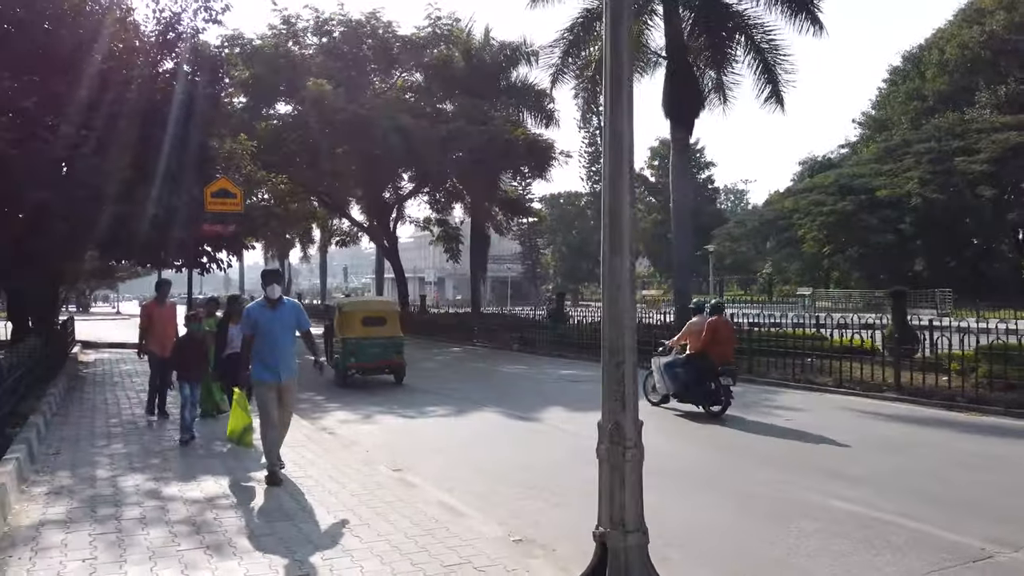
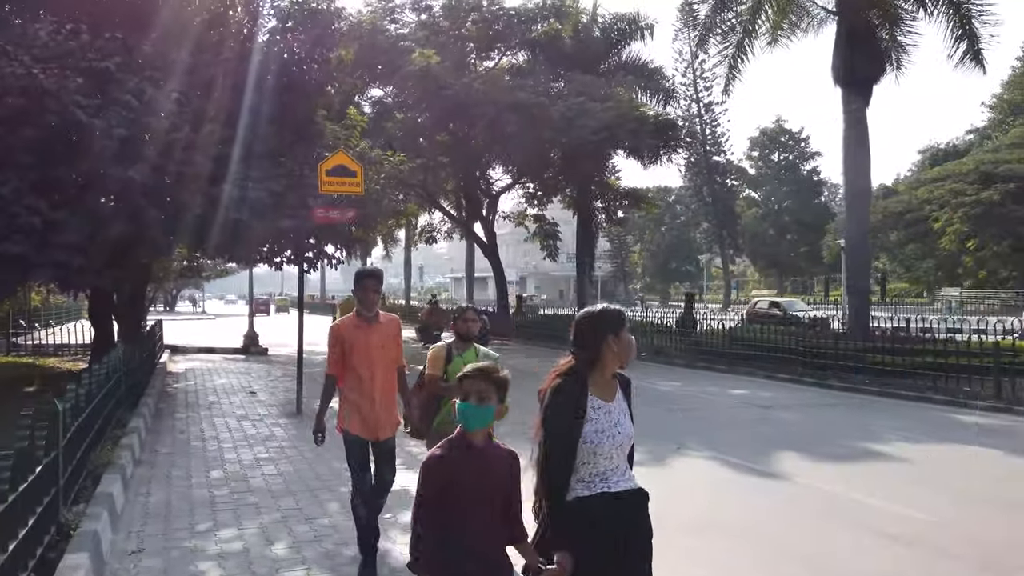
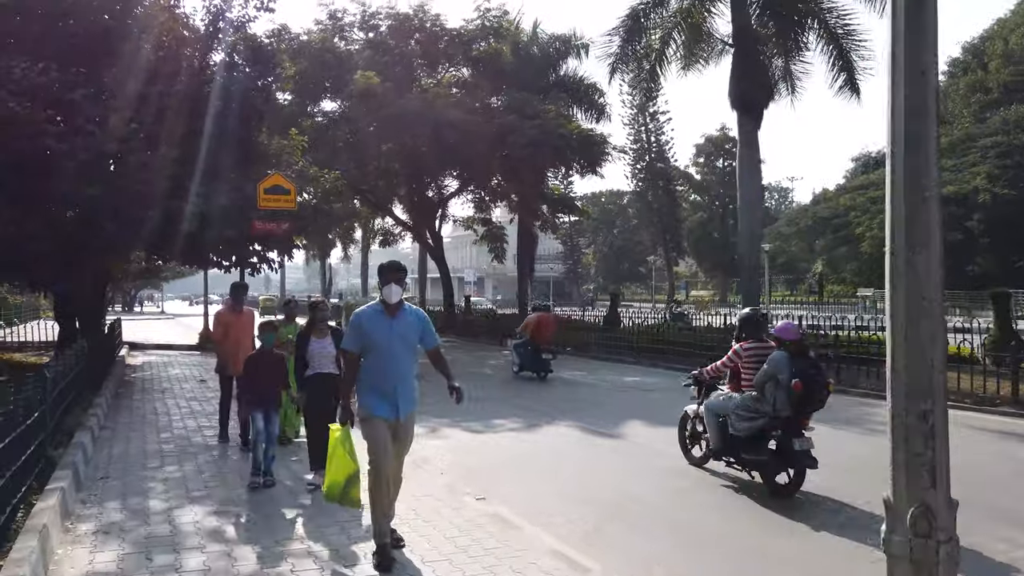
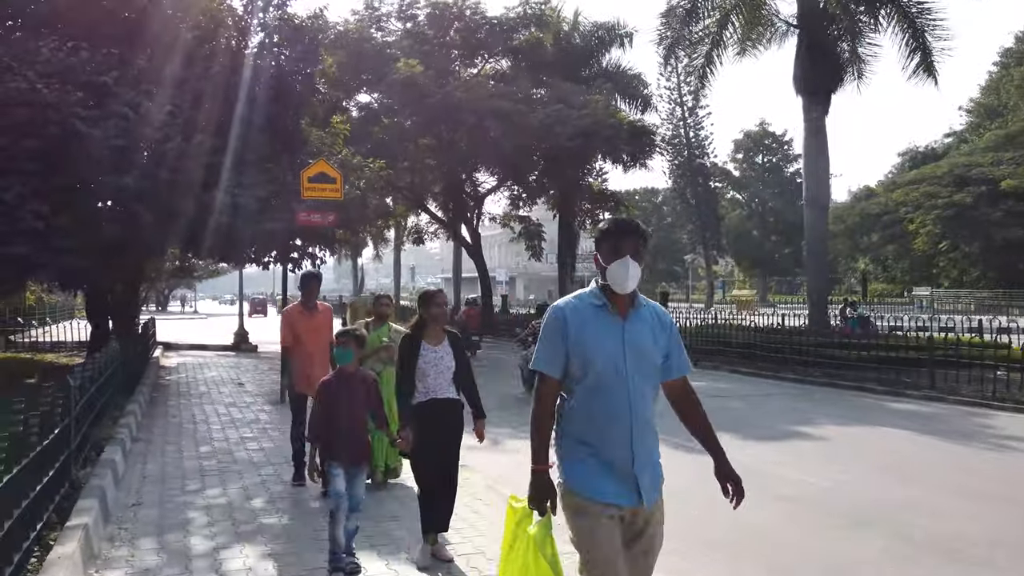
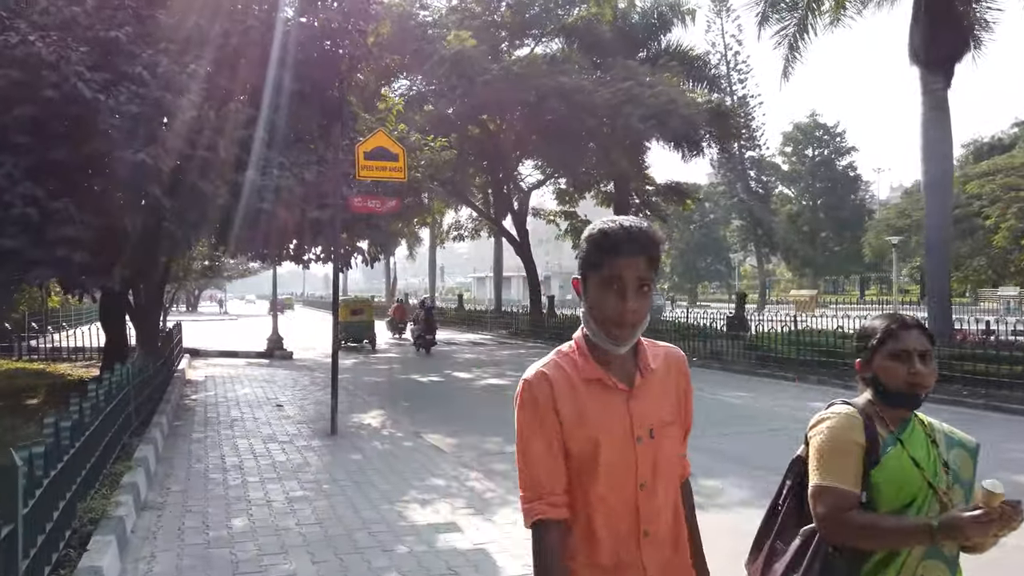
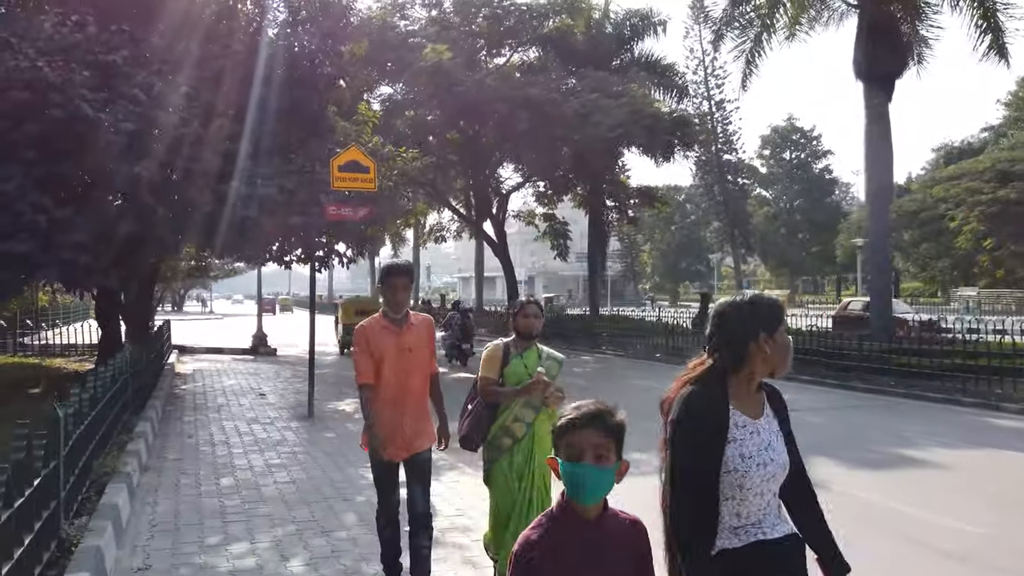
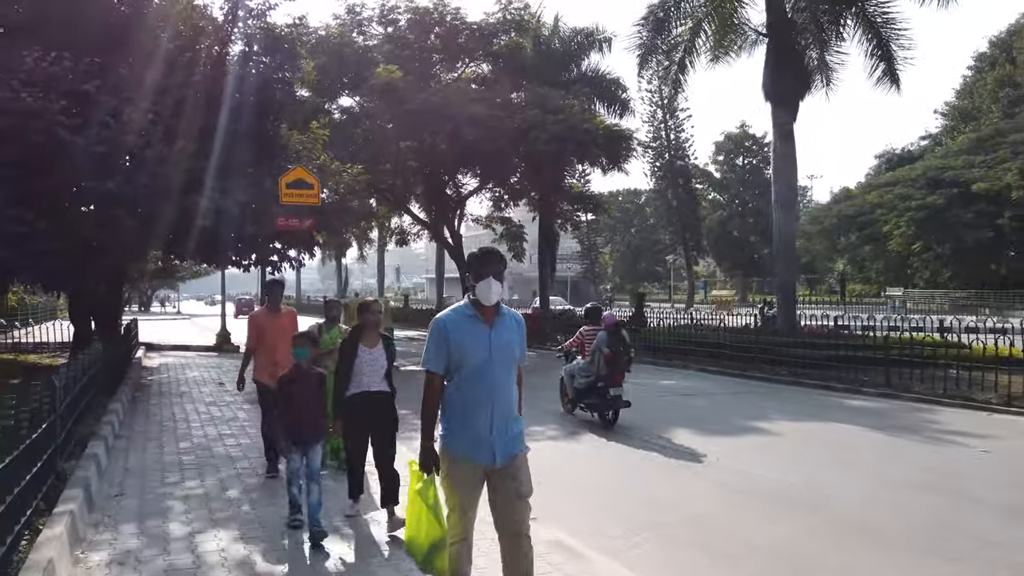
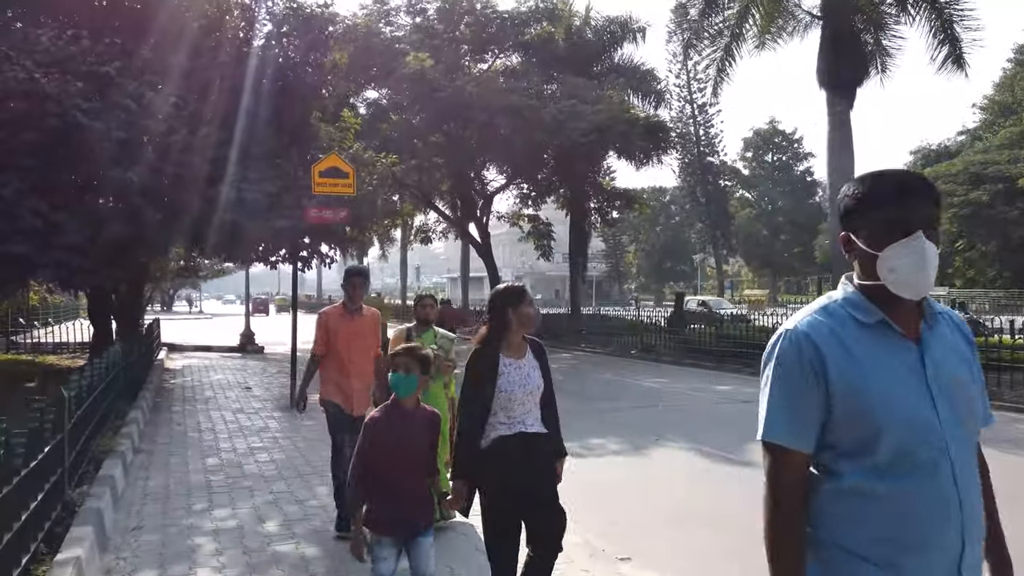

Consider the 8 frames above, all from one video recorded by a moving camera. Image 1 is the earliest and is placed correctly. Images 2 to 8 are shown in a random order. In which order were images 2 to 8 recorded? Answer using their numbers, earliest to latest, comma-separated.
3, 7, 4, 8, 2, 6, 5
